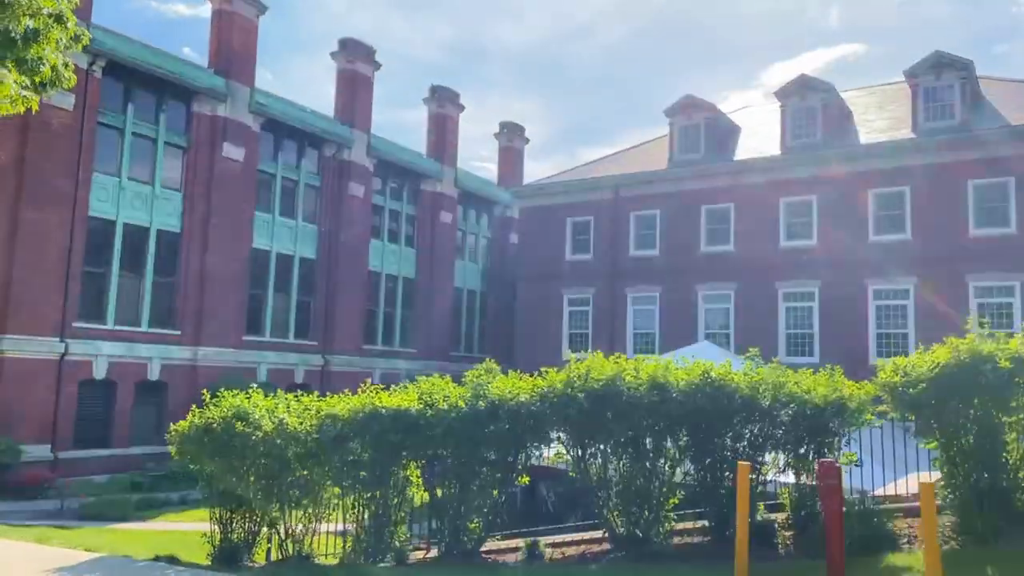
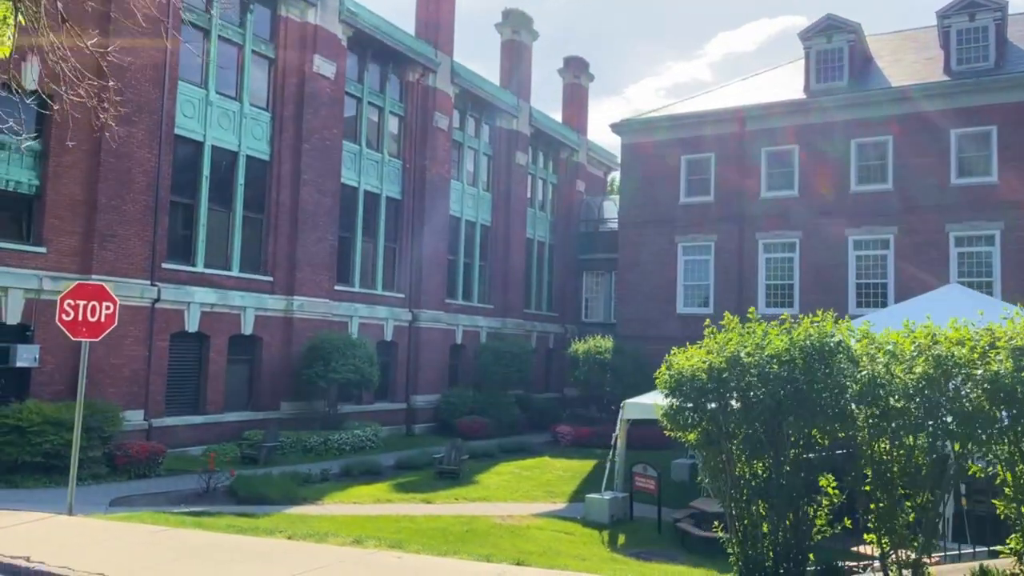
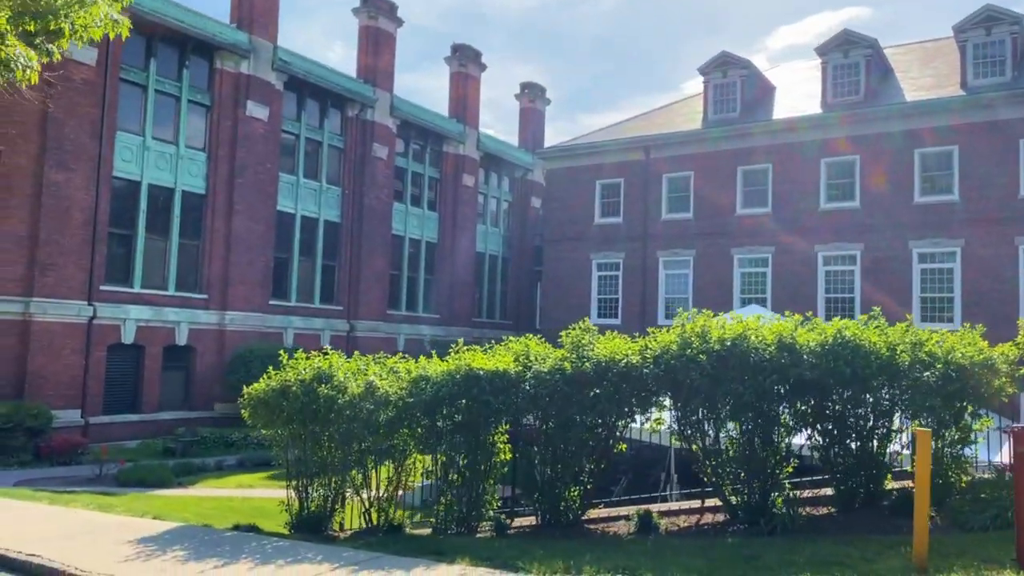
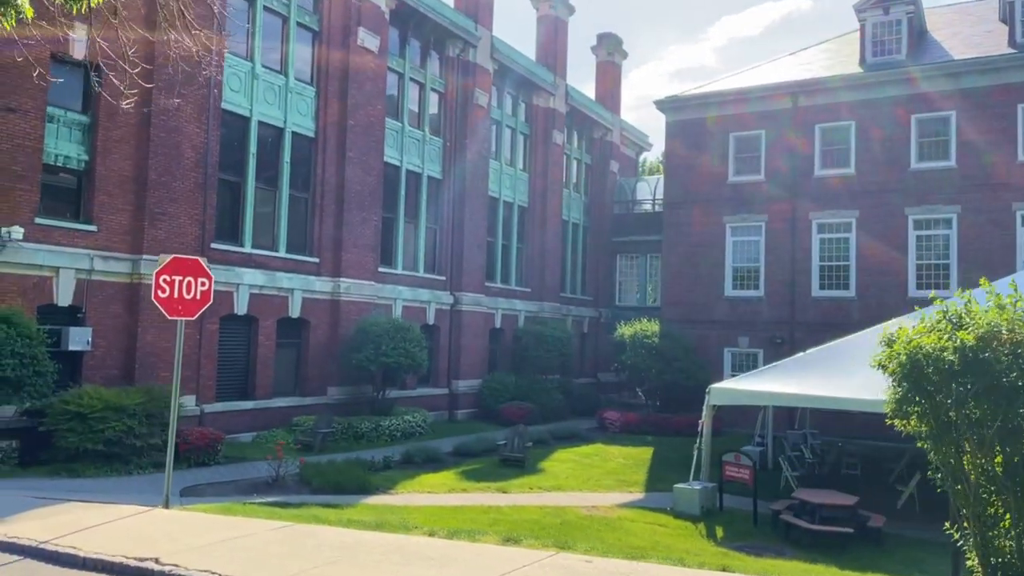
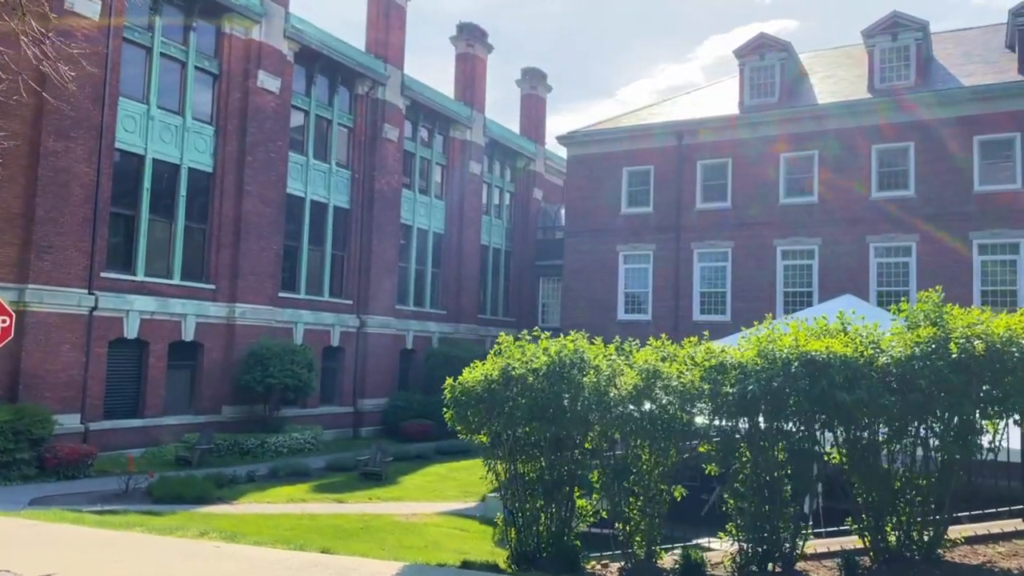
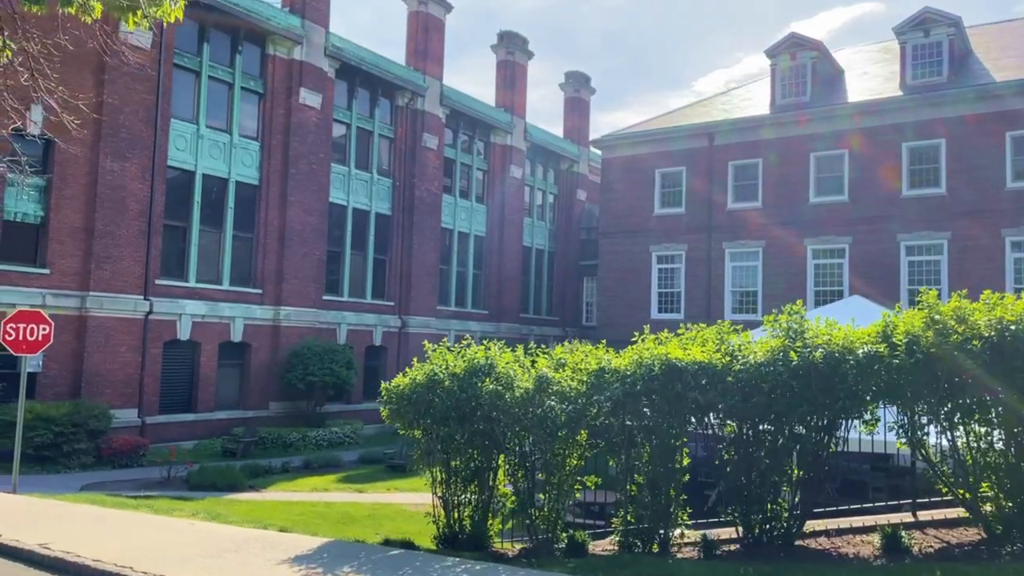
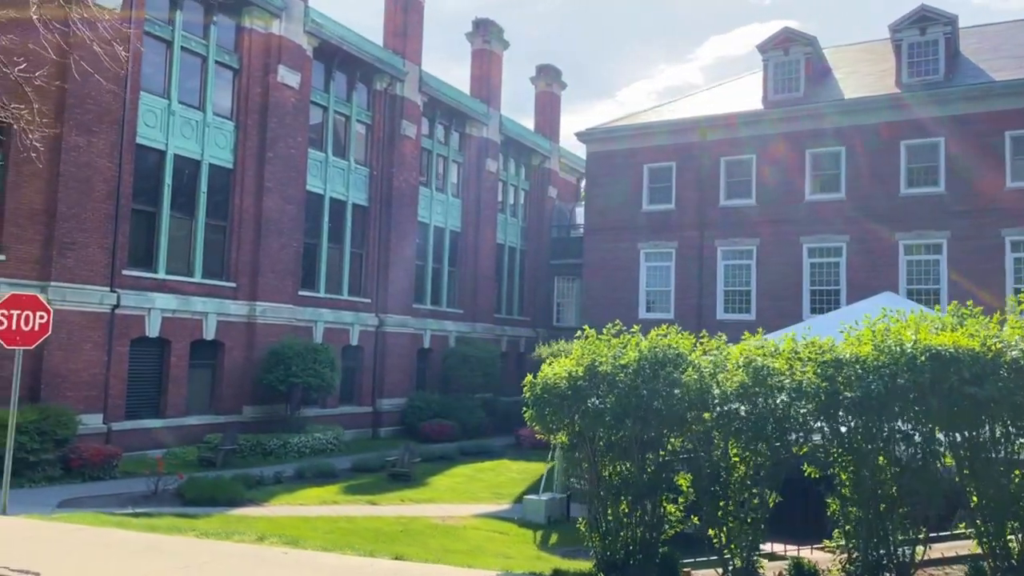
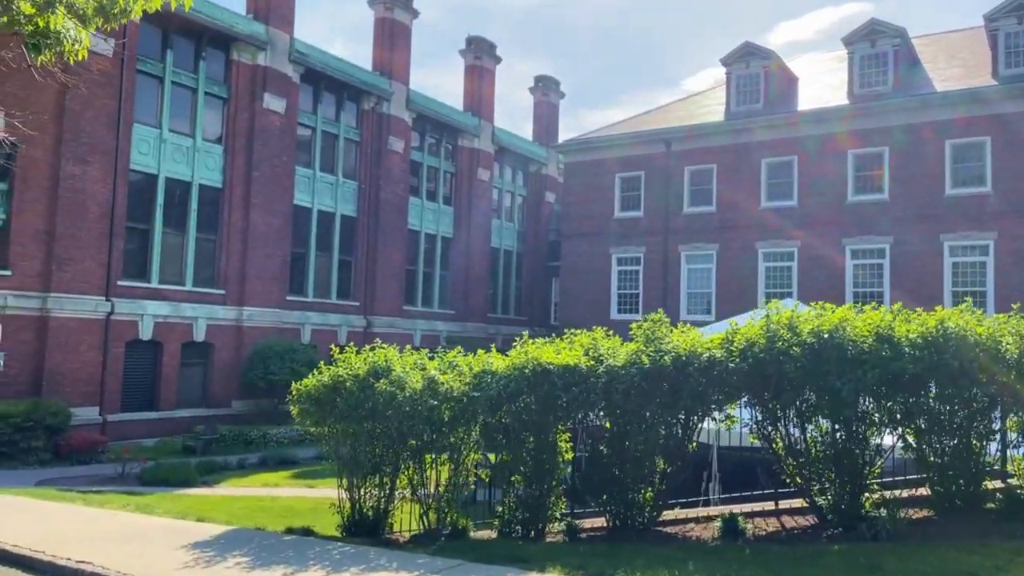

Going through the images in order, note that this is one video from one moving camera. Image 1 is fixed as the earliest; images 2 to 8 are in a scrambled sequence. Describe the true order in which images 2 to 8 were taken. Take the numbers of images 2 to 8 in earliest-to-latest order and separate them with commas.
3, 8, 6, 5, 7, 2, 4
